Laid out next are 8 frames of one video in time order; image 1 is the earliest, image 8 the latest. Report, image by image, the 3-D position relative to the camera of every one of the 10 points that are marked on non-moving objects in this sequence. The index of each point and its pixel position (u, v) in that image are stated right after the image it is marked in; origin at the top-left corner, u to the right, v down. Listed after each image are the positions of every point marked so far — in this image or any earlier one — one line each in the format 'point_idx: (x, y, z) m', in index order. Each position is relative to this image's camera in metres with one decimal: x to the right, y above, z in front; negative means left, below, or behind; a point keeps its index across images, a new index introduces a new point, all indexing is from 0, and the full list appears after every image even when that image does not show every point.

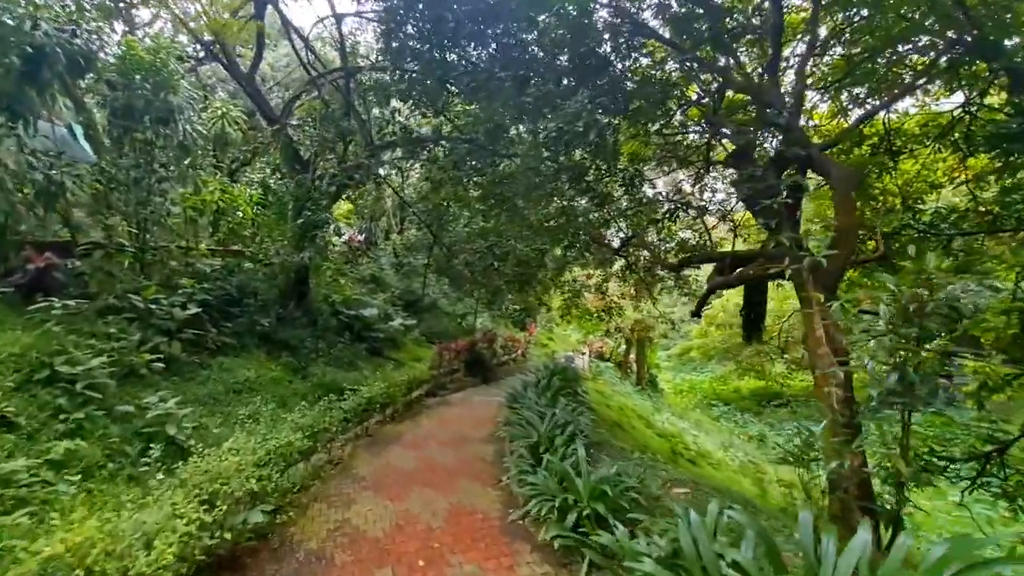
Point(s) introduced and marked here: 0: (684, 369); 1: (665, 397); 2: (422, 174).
0: (+5.8, -2.8, +16.7) m
1: (+4.1, -3.0, +13.1) m
2: (-1.5, +1.9, +8.1) m
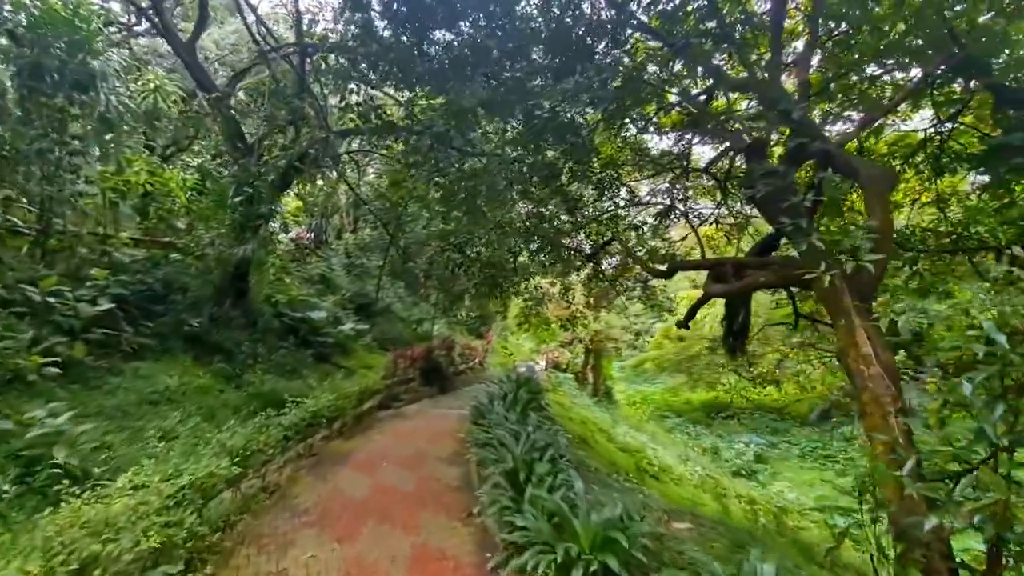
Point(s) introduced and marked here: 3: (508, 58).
0: (+4.3, -3.2, +16.8) m
1: (+2.9, -3.2, +13.1) m
2: (-2.0, +1.9, +7.6) m
3: (0.0, +2.3, +4.9) m
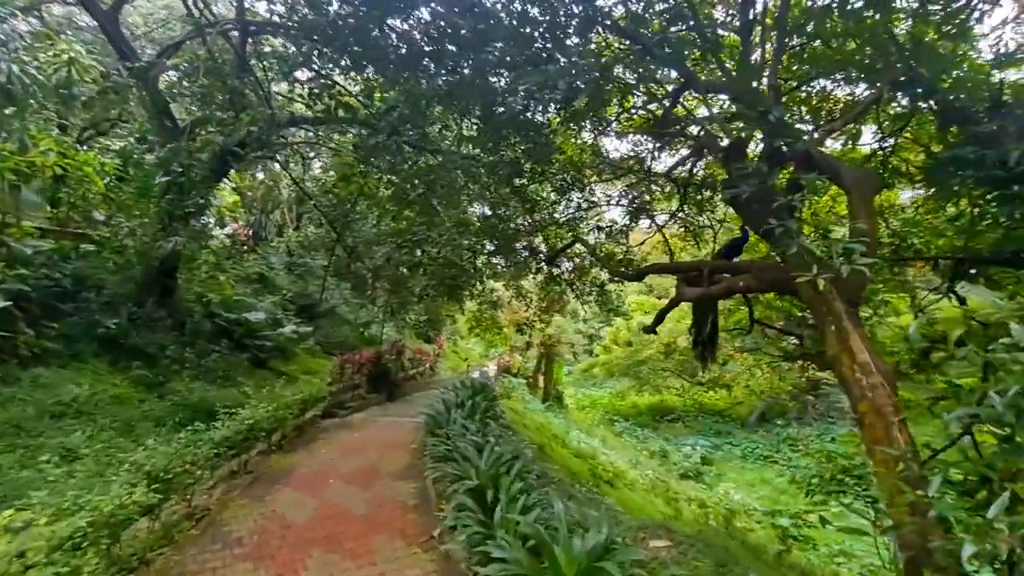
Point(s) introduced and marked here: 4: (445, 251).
0: (+2.5, -3.4, +16.9) m
1: (+1.6, -3.4, +13.1) m
2: (-2.7, +1.9, +7.2) m
3: (-0.4, +2.2, +4.7) m
4: (-0.8, +0.4, +5.7) m
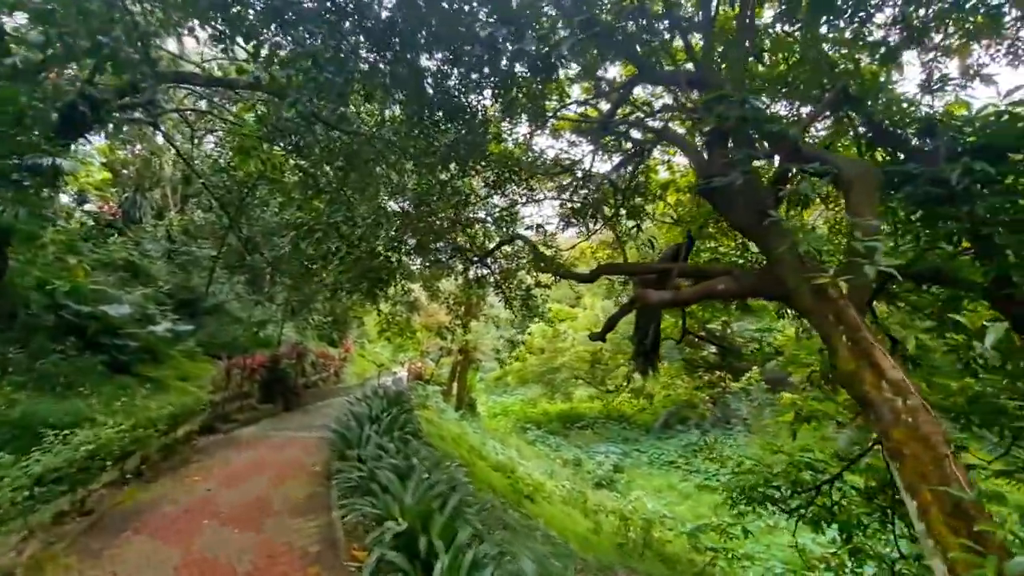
0: (-0.5, -3.6, +16.7) m
1: (-0.8, -3.5, +12.7) m
2: (-3.7, +2.0, +6.2) m
3: (-1.0, +2.3, +4.2) m
4: (-1.6, +0.5, +5.1) m
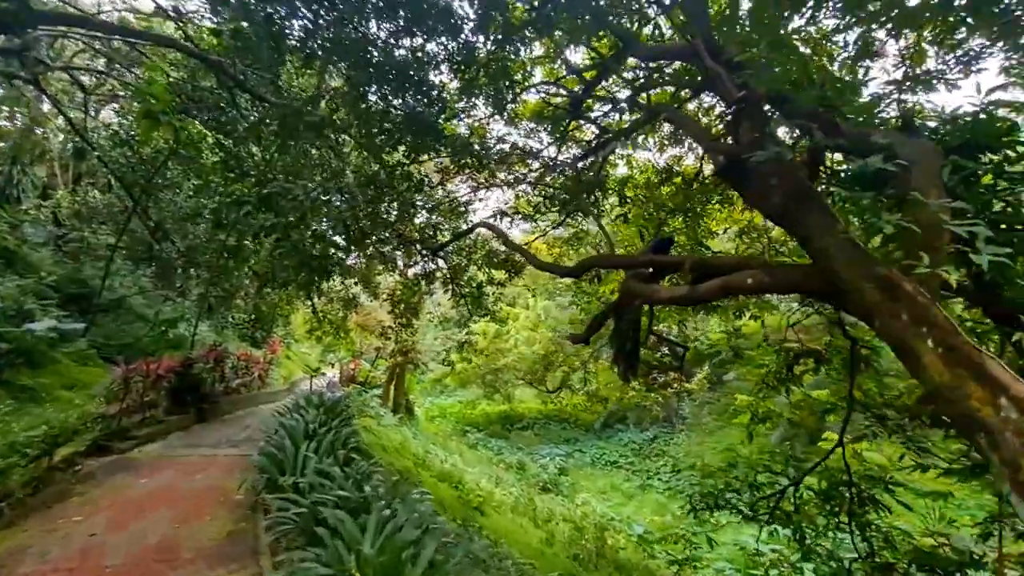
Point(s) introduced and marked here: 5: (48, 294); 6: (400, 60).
0: (-2.6, -3.5, +16.1) m
1: (-2.3, -3.4, +12.1) m
2: (-4.2, +2.0, +5.3) m
3: (-1.3, +2.3, +3.7) m
4: (-2.0, +0.5, +4.5) m
5: (-6.6, -0.1, +7.0) m
6: (-0.9, +1.9, +4.0) m
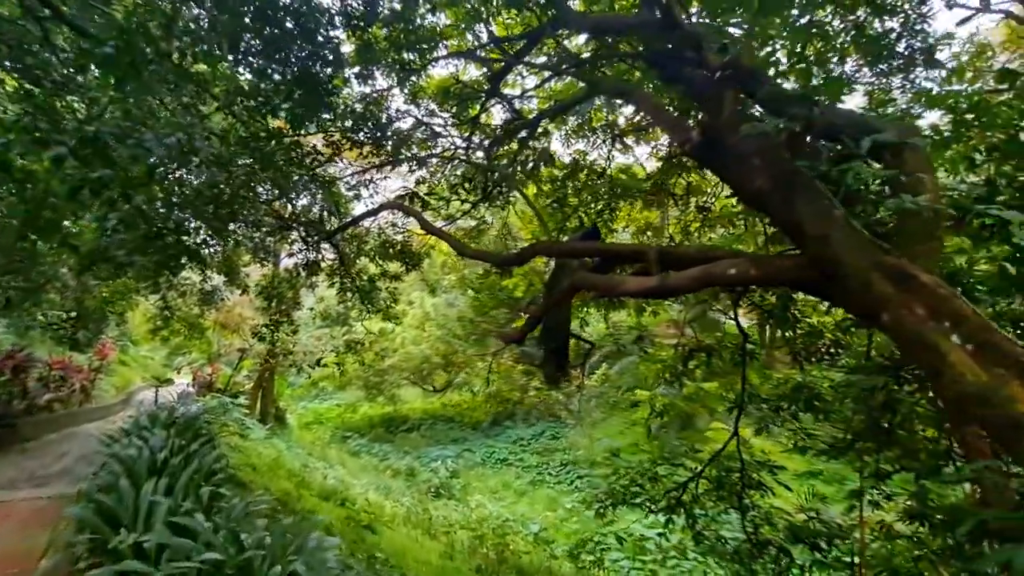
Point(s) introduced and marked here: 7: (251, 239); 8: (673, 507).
0: (-6.1, -3.3, +14.7) m
1: (-4.9, -3.3, +10.9) m
2: (-5.1, +2.1, +3.8) m
3: (-1.8, +2.4, +2.9) m
4: (-2.8, +0.6, +3.6) m
5: (-7.9, +0.1, +4.8) m
6: (-1.6, +1.9, +3.3) m
7: (-2.3, +0.5, +4.3) m
8: (+1.5, -2.0, +4.4) m
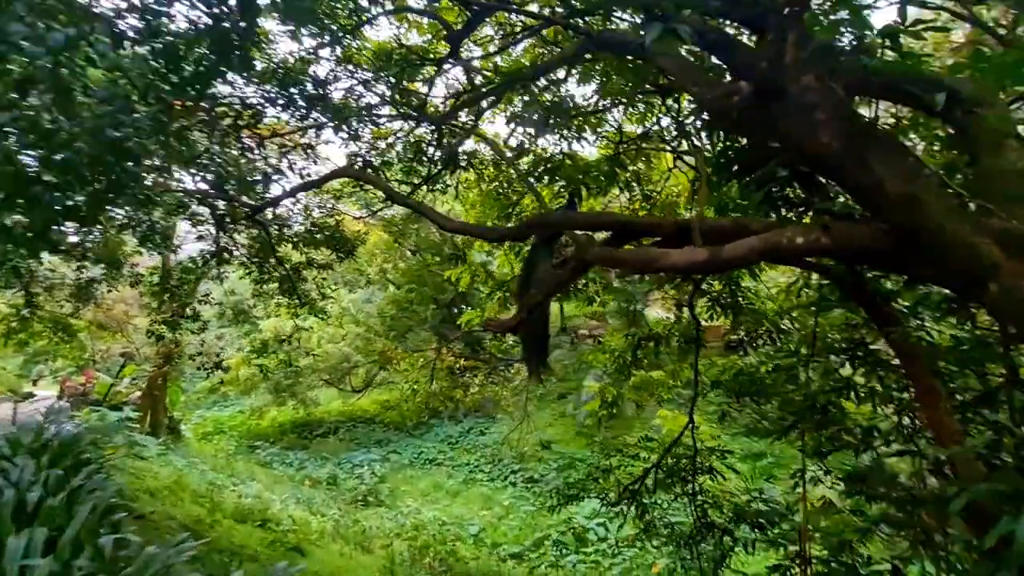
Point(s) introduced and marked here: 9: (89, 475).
0: (-8.2, -3.2, +13.2) m
1: (-6.4, -3.2, +9.7) m
2: (-5.3, +2.2, +2.6) m
3: (-2.0, +2.4, +2.3) m
4: (-3.0, +0.6, +2.8) m
5: (-8.2, +0.1, +3.1) m
6: (-1.8, +2.0, +2.7) m
7: (-2.7, +0.5, +3.5) m
8: (+1.0, -1.9, +4.3) m
9: (-3.6, -1.4, +4.1) m
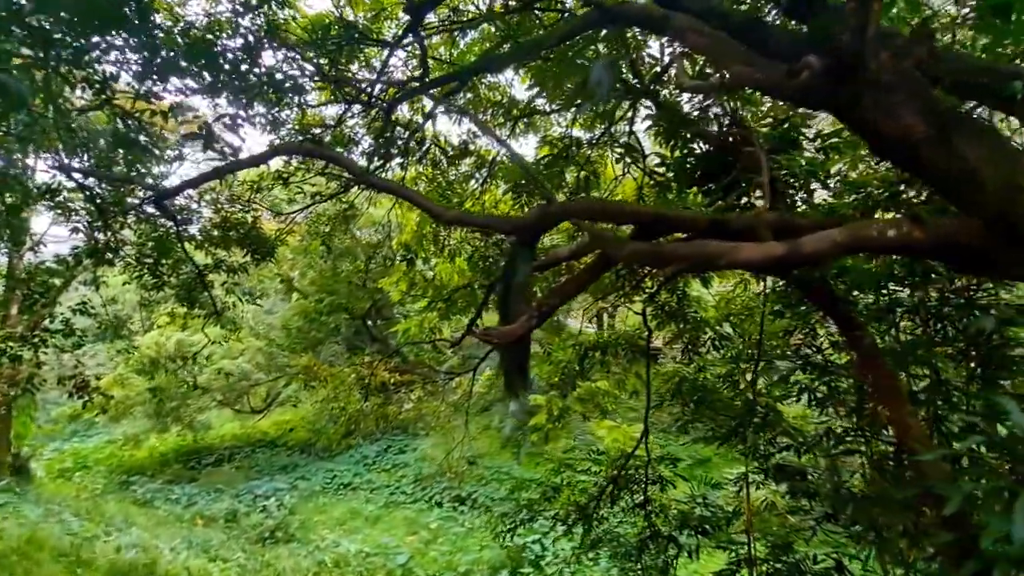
0: (-10.2, -3.4, +11.1) m
1: (-7.7, -3.3, +8.0) m
2: (-5.4, +2.2, +1.4) m
3: (-2.0, +2.4, +1.7) m
4: (-3.1, +0.6, +1.9) m
5: (-8.3, +0.1, +1.3) m
6: (-1.9, +2.0, +2.2) m
7: (-3.0, +0.5, +2.7) m
8: (+0.6, -1.9, +4.2) m
9: (-3.9, -1.5, +3.1) m
